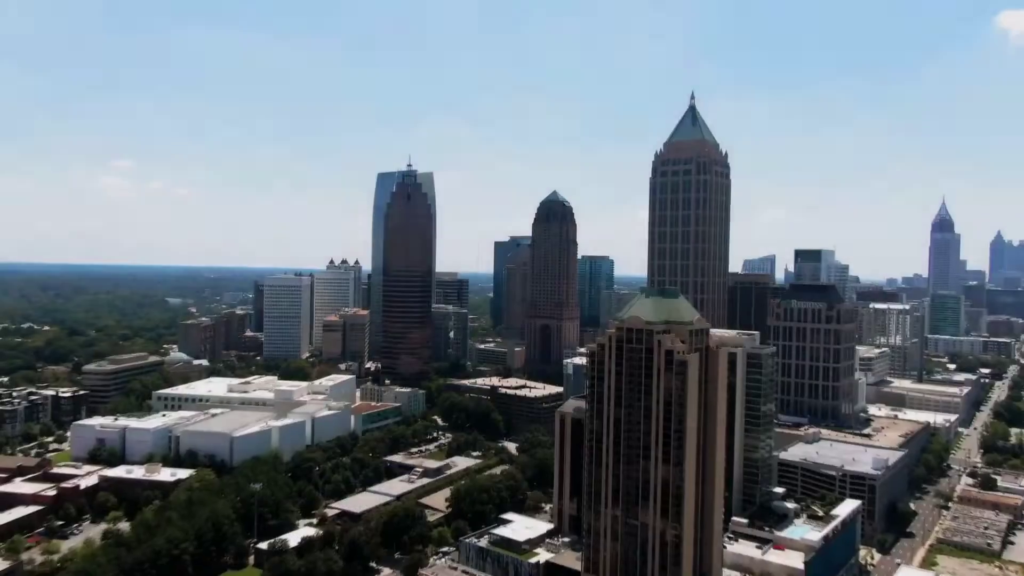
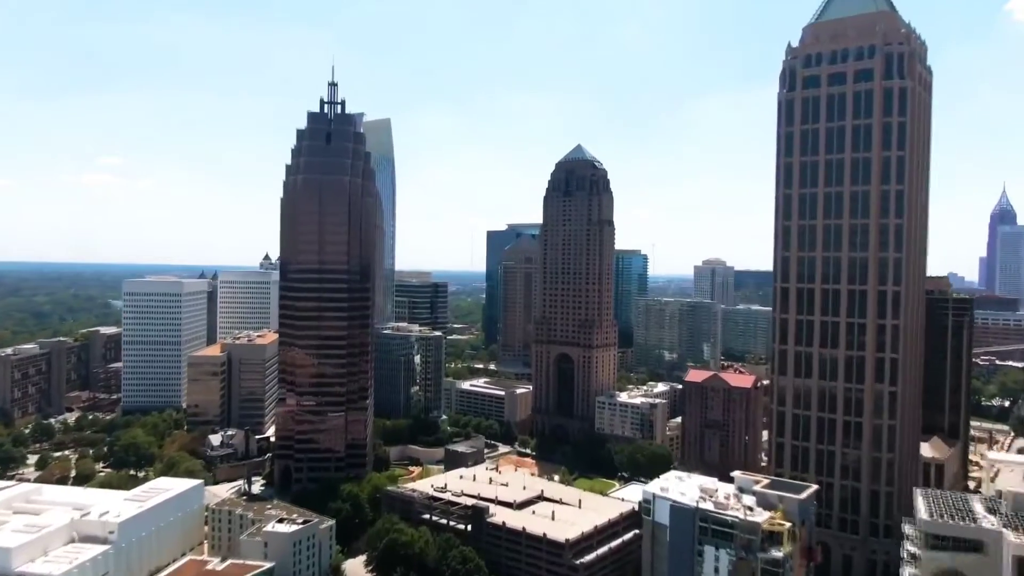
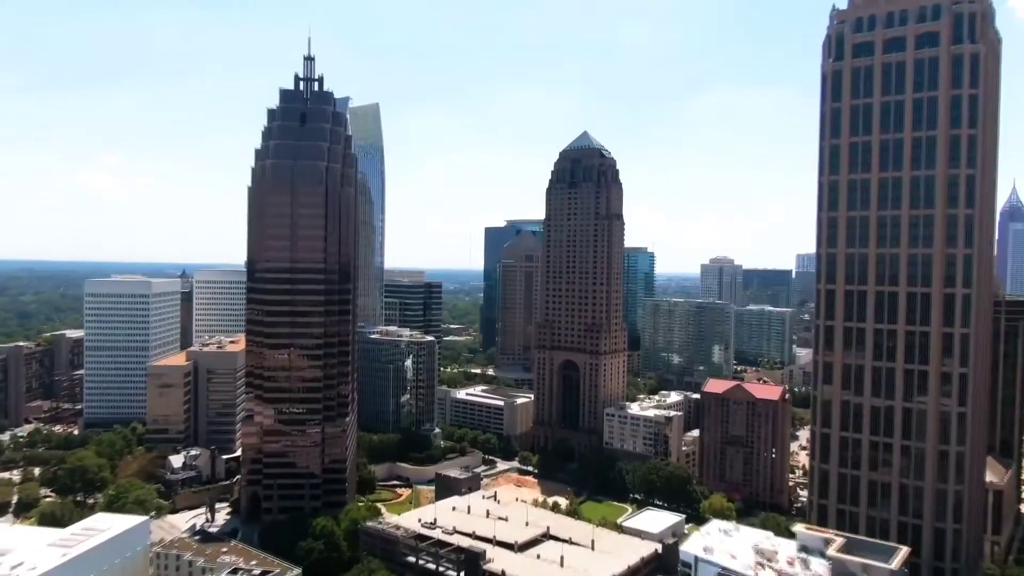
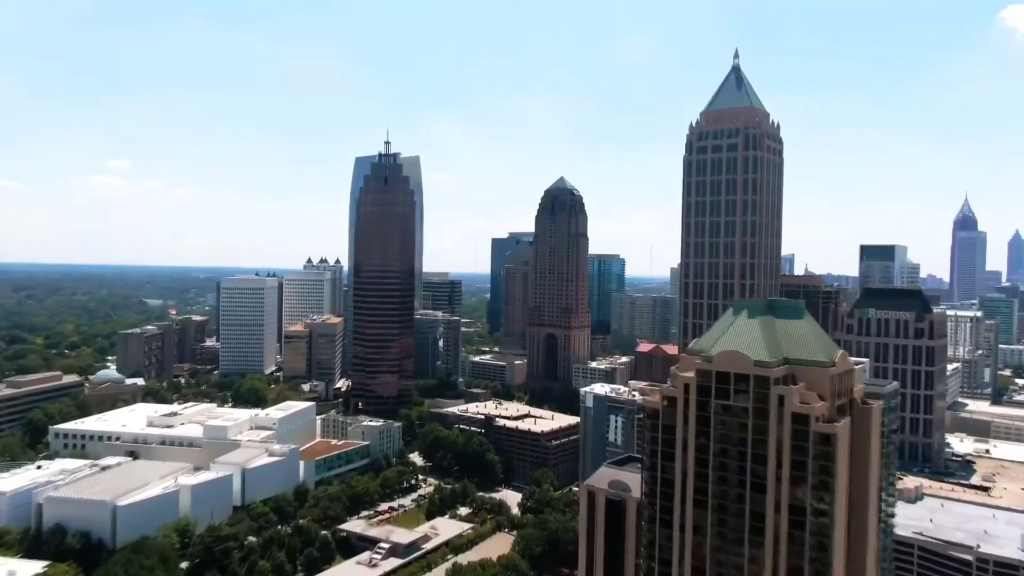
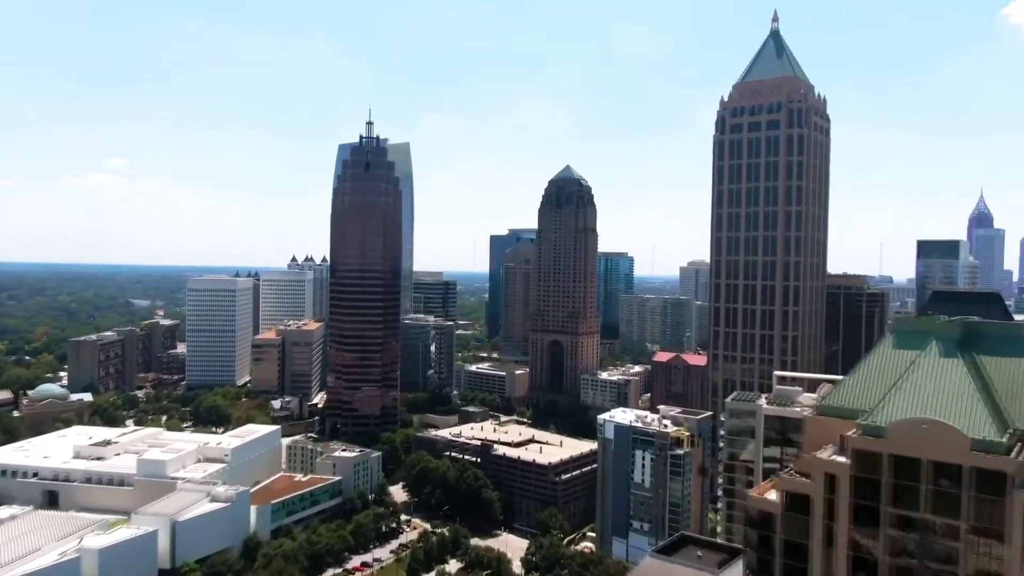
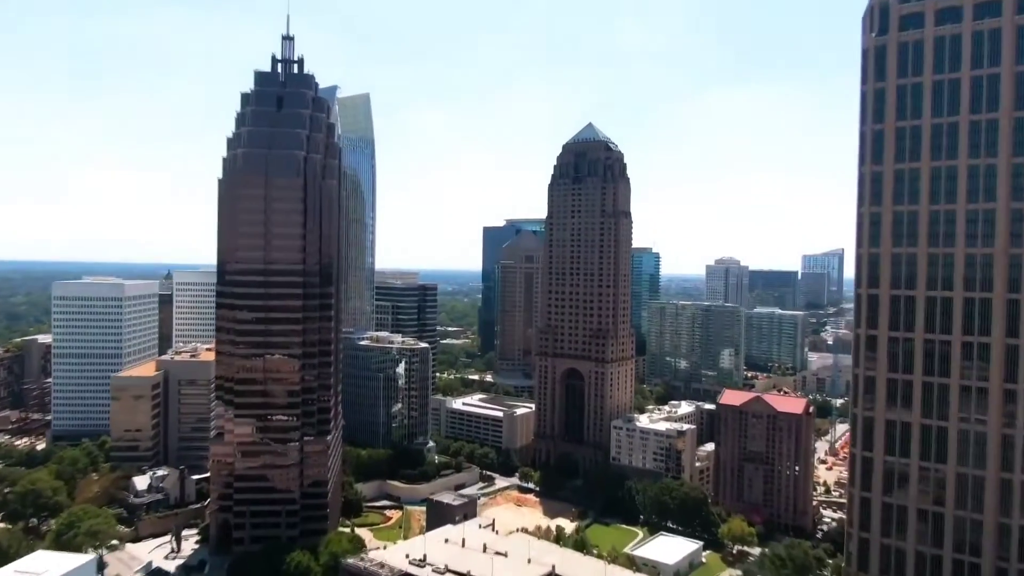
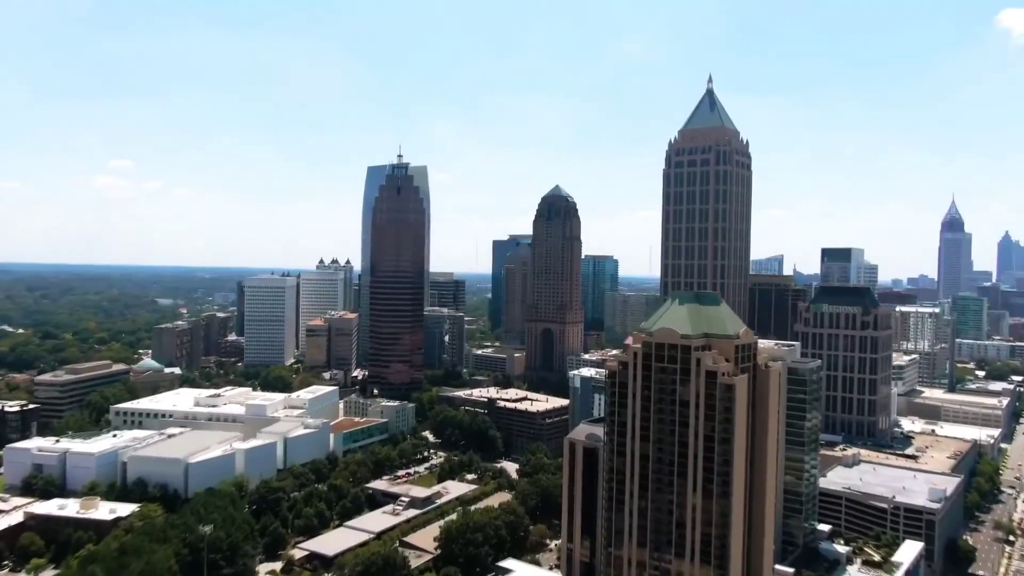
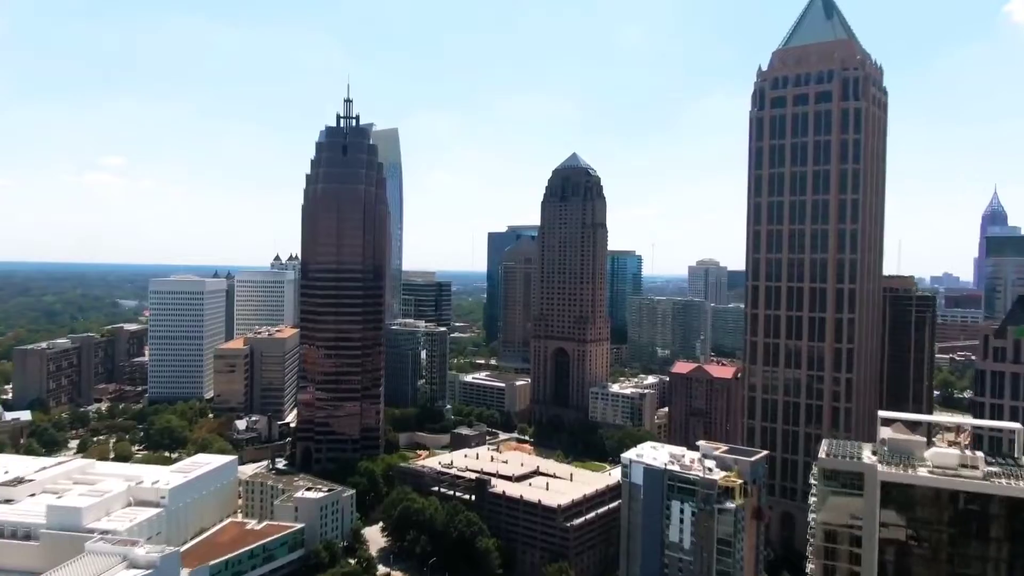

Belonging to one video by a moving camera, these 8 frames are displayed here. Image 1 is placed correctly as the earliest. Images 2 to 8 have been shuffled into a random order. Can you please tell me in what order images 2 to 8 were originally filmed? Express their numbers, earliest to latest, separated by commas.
7, 4, 5, 8, 2, 3, 6
